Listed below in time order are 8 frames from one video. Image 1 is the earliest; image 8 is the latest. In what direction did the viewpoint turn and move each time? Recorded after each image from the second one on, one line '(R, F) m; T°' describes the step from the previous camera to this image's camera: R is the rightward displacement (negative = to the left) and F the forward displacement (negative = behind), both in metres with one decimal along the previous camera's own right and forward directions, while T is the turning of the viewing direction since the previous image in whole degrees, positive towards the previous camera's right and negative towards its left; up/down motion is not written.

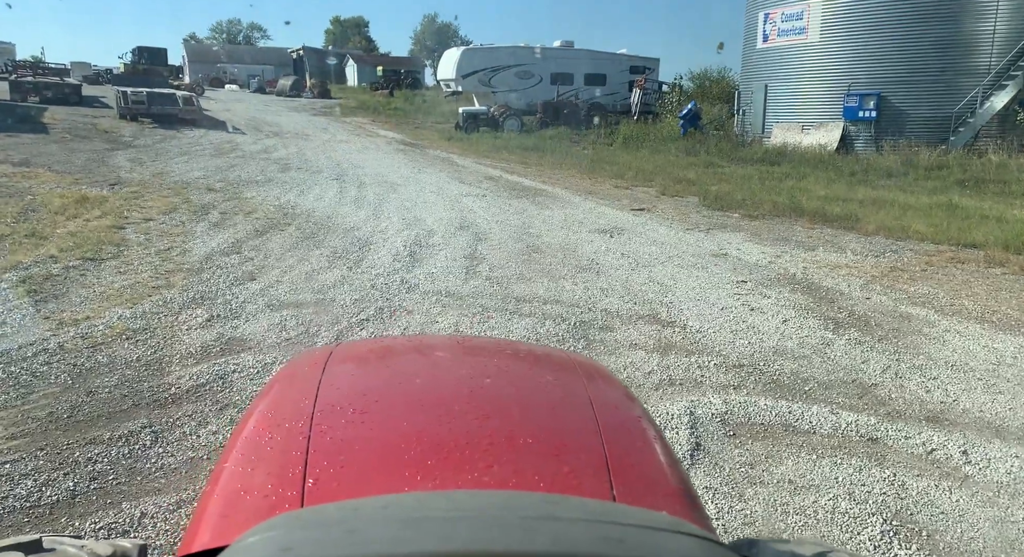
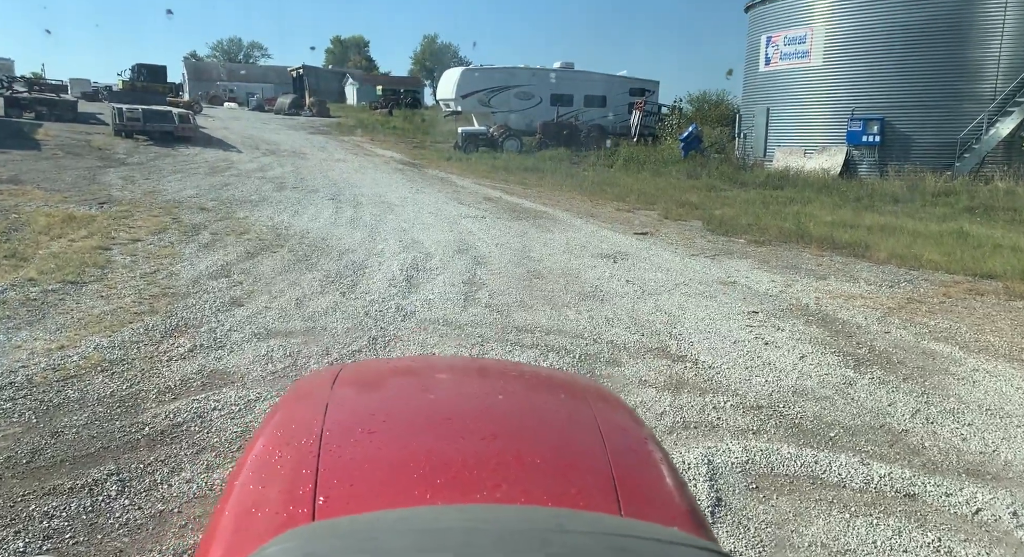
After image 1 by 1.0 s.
(0.0, +0.3) m; 0°
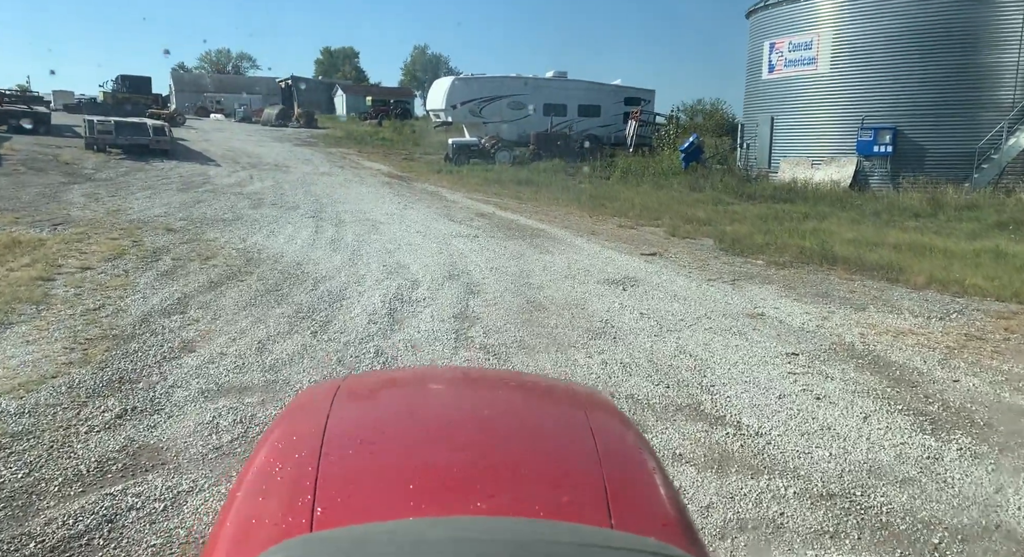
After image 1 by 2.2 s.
(-0.1, +1.0) m; +1°
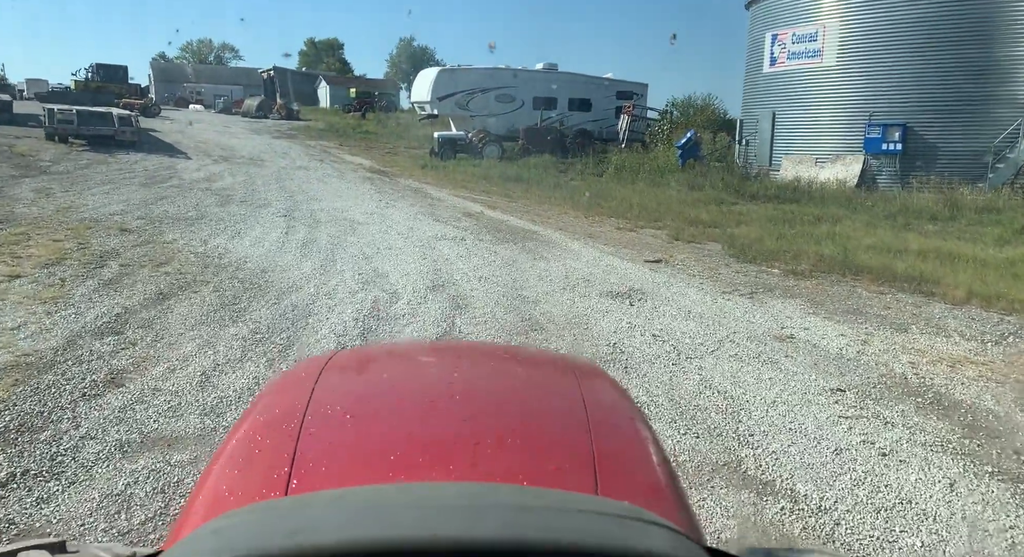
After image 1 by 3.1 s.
(-0.1, +1.0) m; +1°
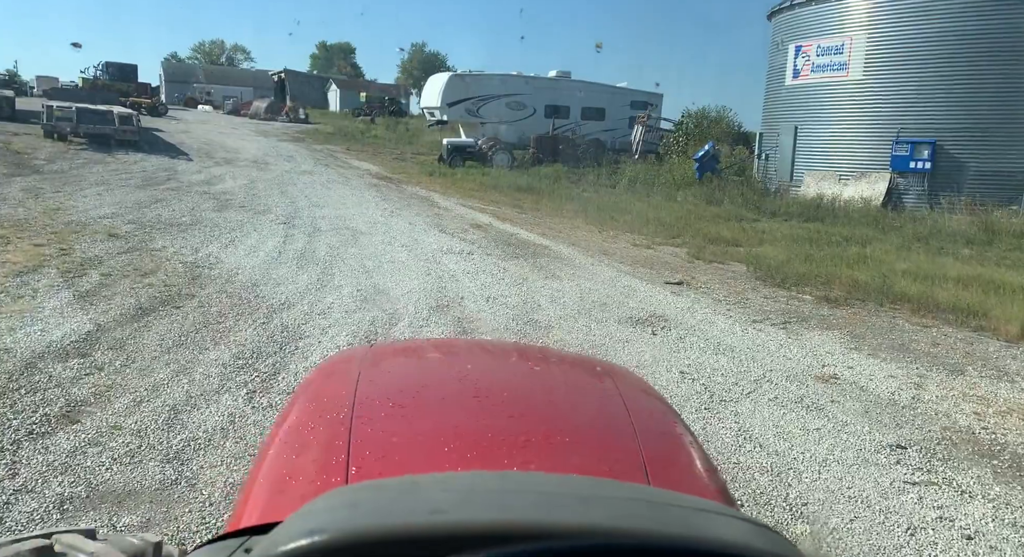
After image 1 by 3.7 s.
(-0.1, +0.6) m; 0°
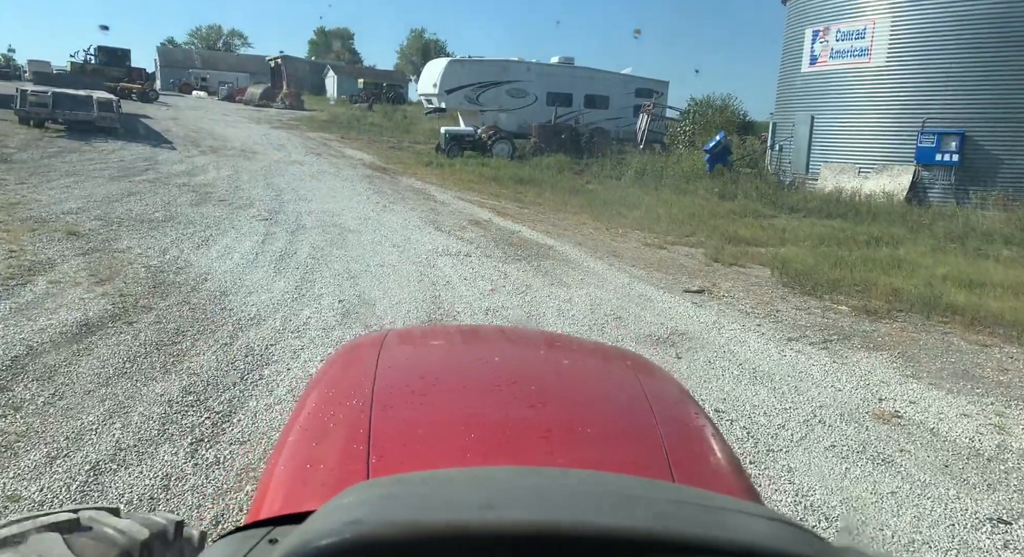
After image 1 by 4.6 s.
(0.0, +0.9) m; 0°
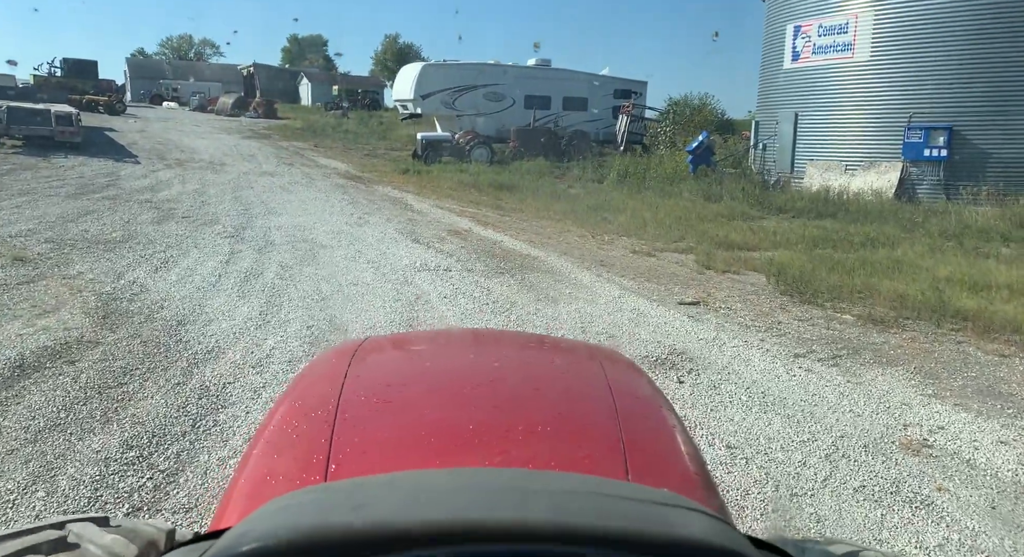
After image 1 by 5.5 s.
(0.0, +0.5) m; +1°
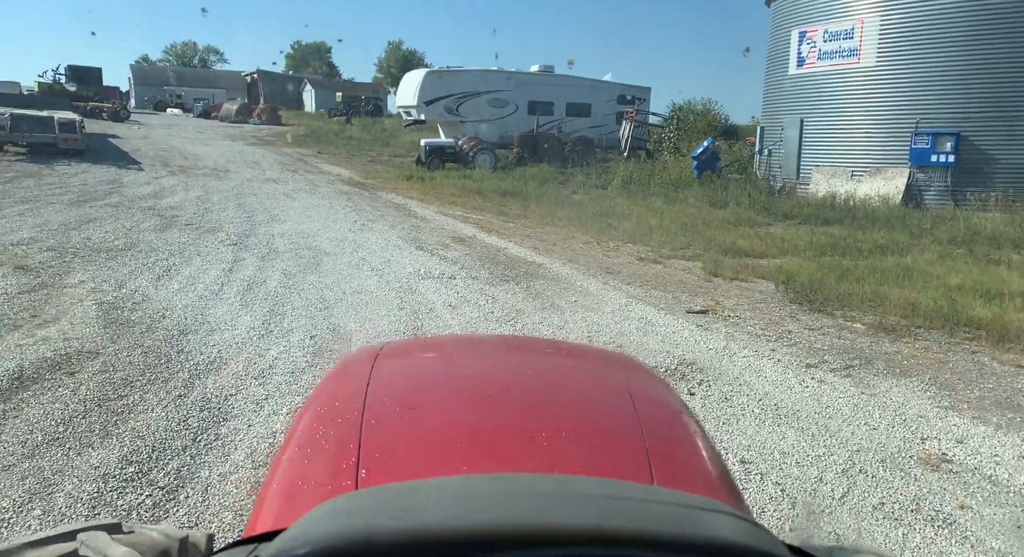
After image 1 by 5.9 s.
(0.0, +0.1) m; 0°
